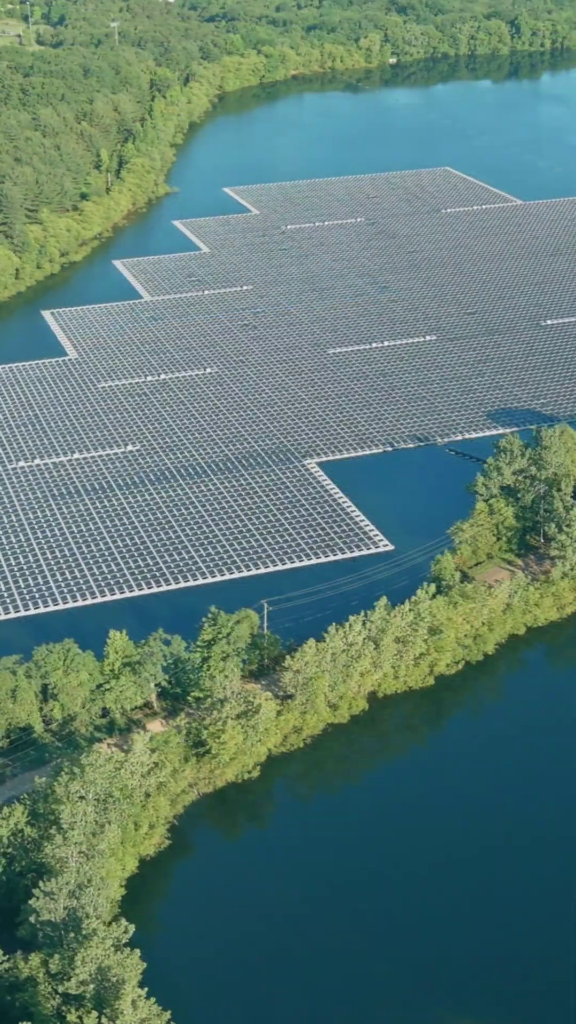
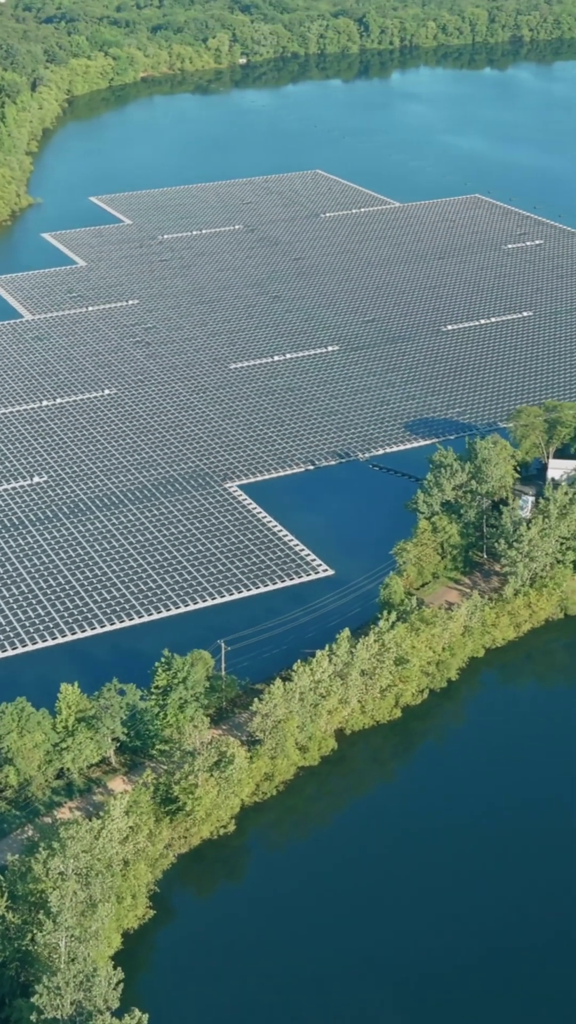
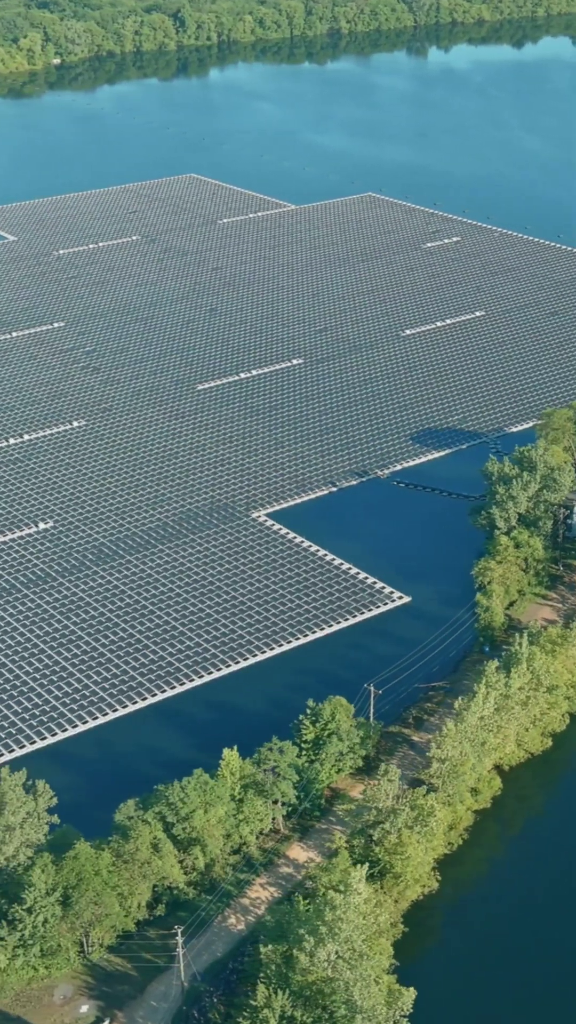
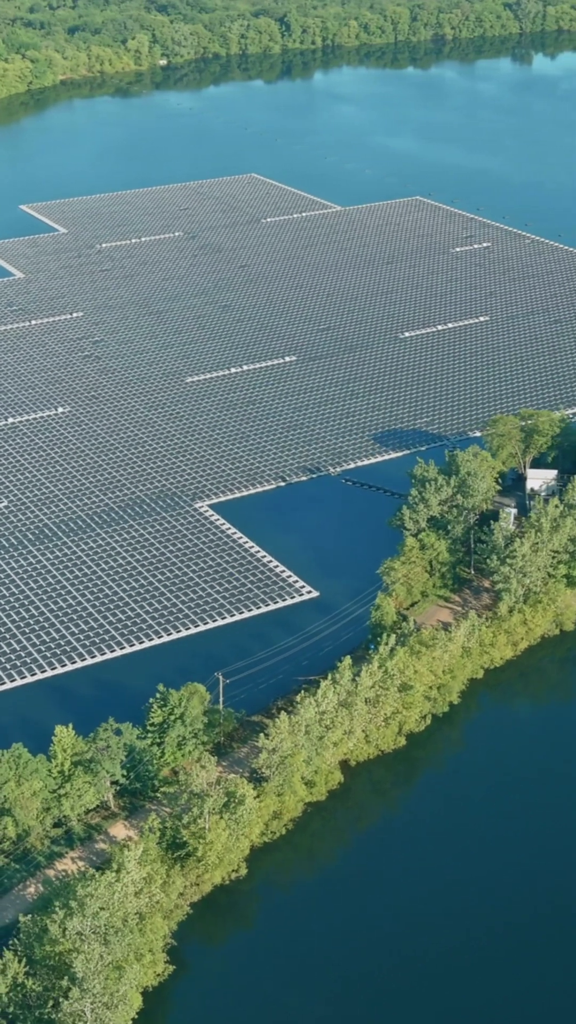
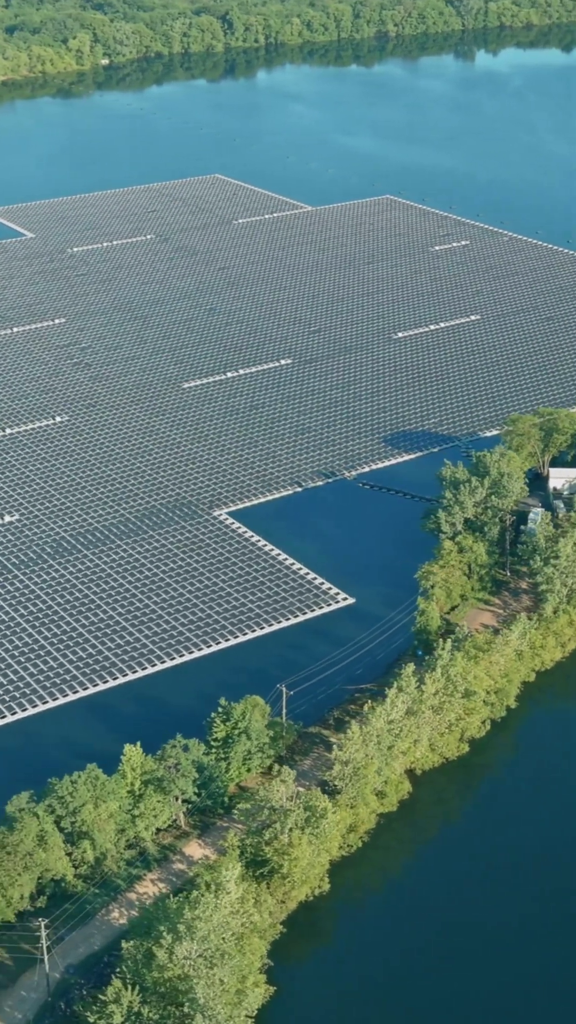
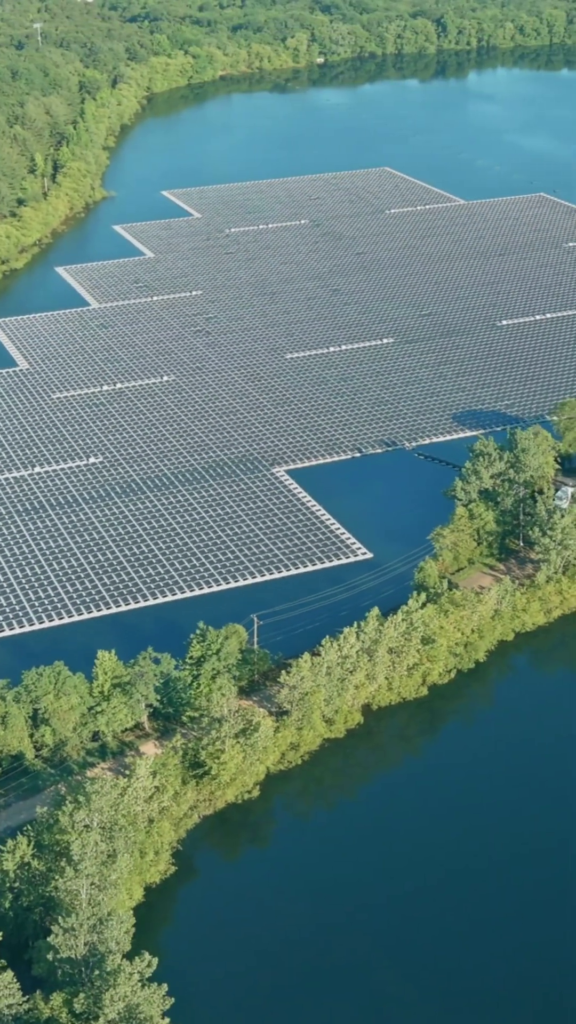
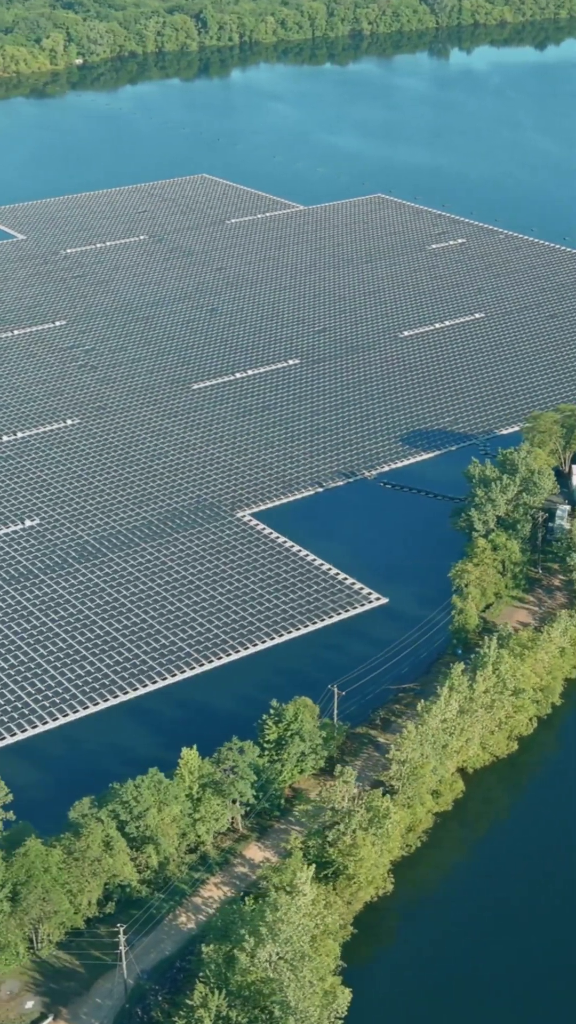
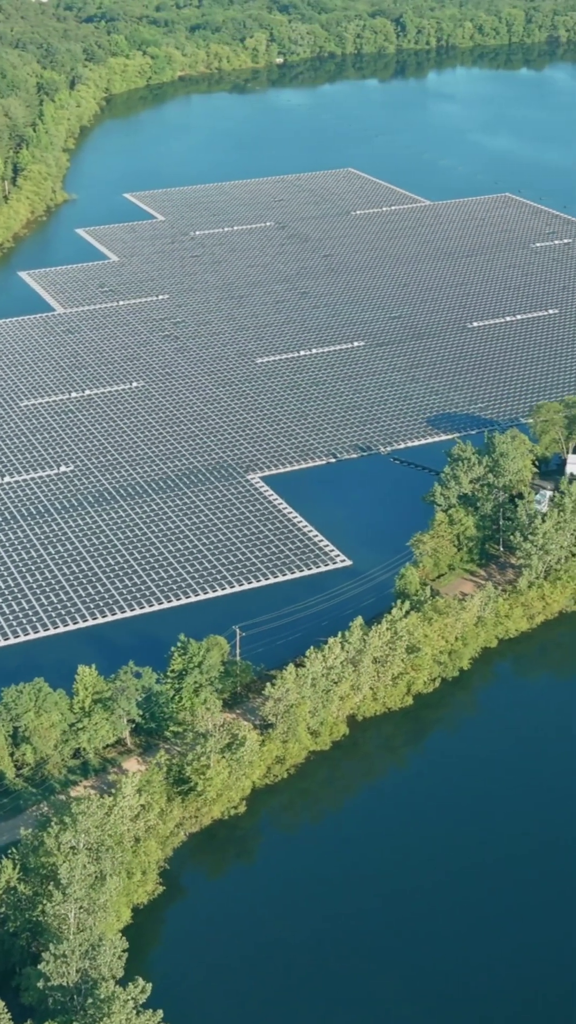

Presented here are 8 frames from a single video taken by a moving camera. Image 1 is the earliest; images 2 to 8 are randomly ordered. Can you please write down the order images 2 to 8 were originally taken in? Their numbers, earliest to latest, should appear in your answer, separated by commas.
6, 8, 2, 4, 5, 7, 3
